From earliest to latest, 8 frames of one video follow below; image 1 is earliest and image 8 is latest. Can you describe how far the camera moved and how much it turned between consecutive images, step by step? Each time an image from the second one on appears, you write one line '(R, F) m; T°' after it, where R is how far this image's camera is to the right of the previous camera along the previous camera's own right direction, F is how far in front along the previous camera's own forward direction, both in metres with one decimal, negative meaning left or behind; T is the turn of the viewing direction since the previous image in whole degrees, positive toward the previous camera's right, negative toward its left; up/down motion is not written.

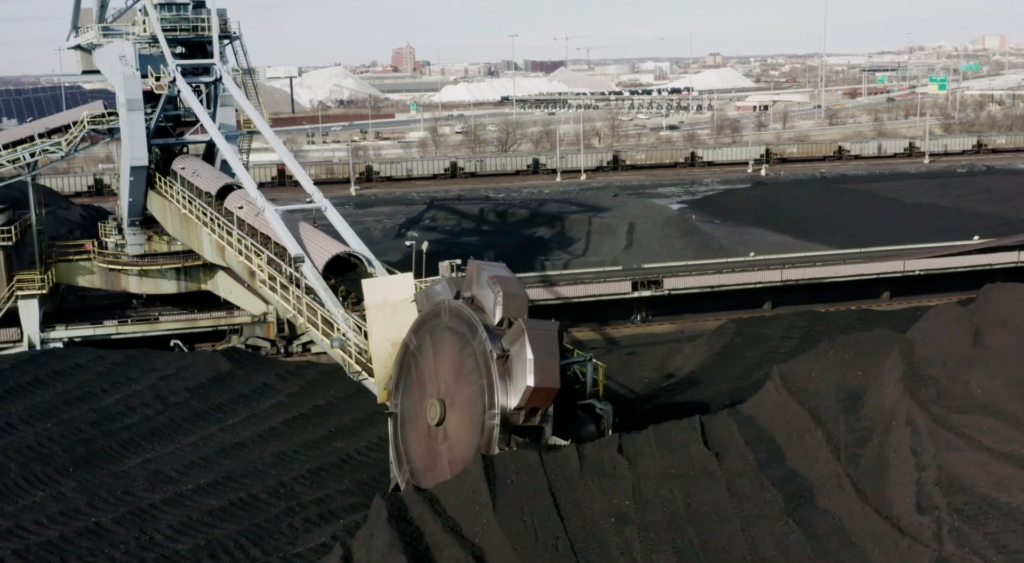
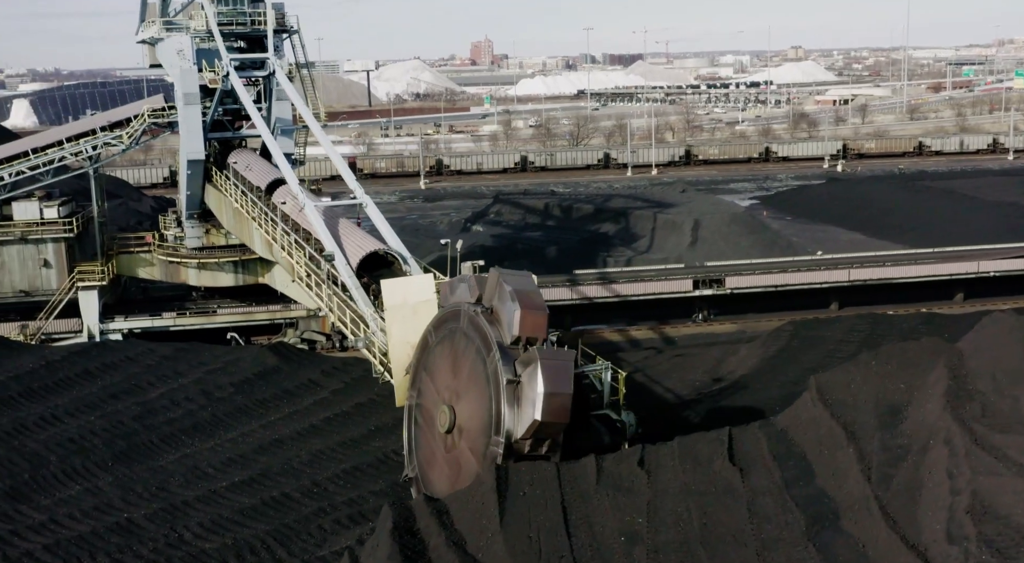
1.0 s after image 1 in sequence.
(+0.4, +0.4) m; -4°
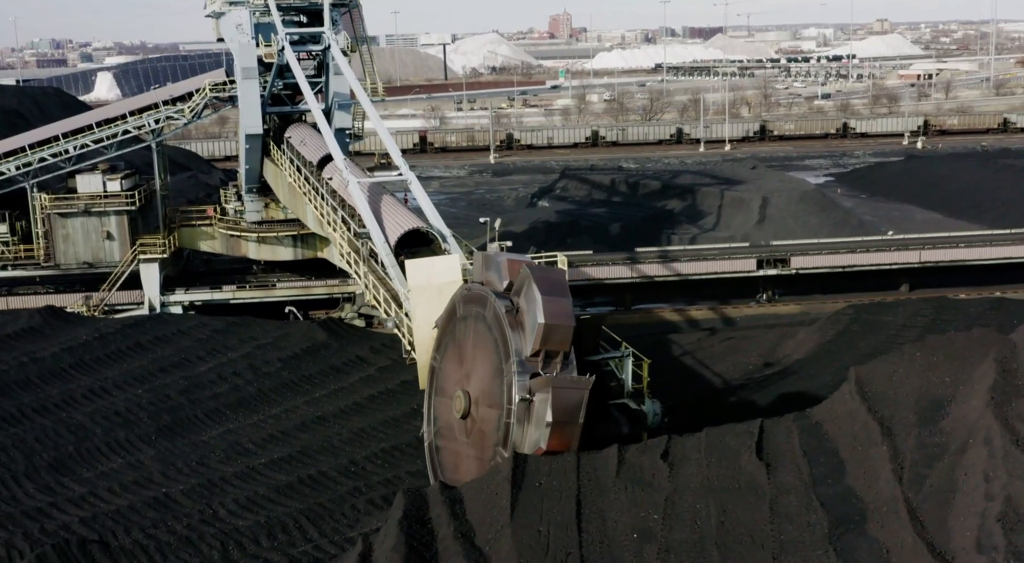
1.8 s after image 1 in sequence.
(+0.4, +0.3) m; -4°
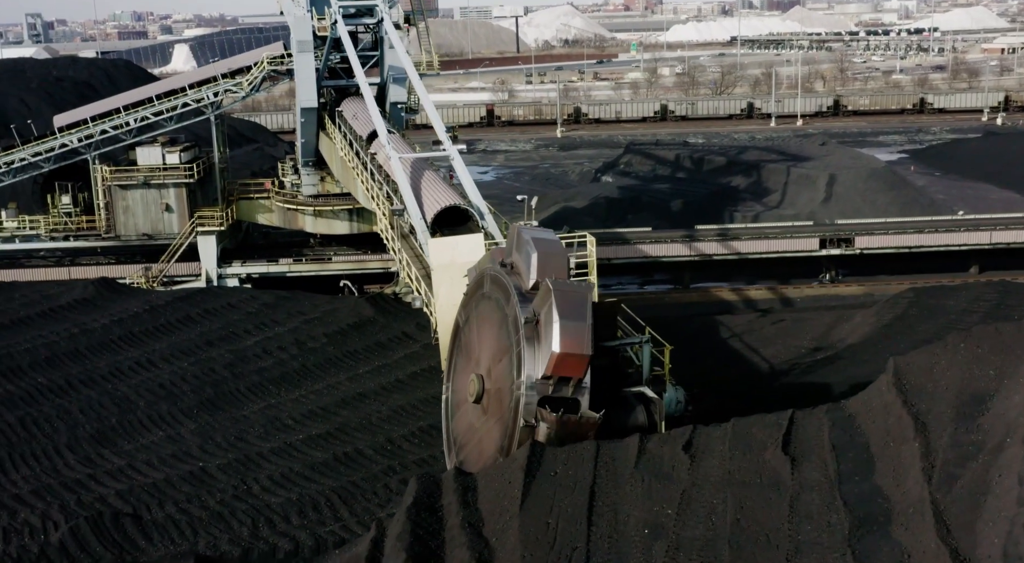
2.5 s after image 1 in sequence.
(+0.4, +0.3) m; -4°
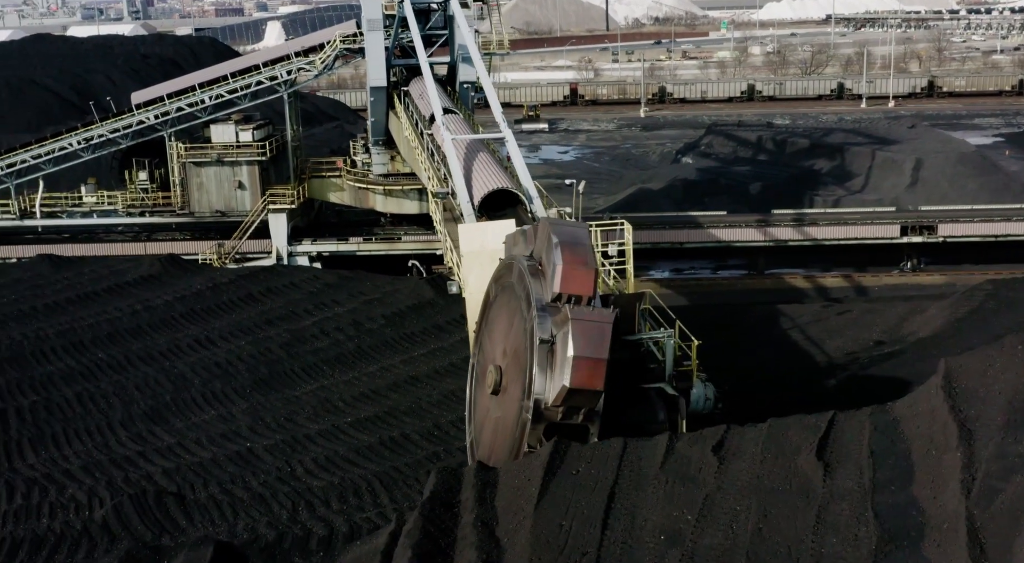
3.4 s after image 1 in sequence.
(+0.4, +0.3) m; -4°
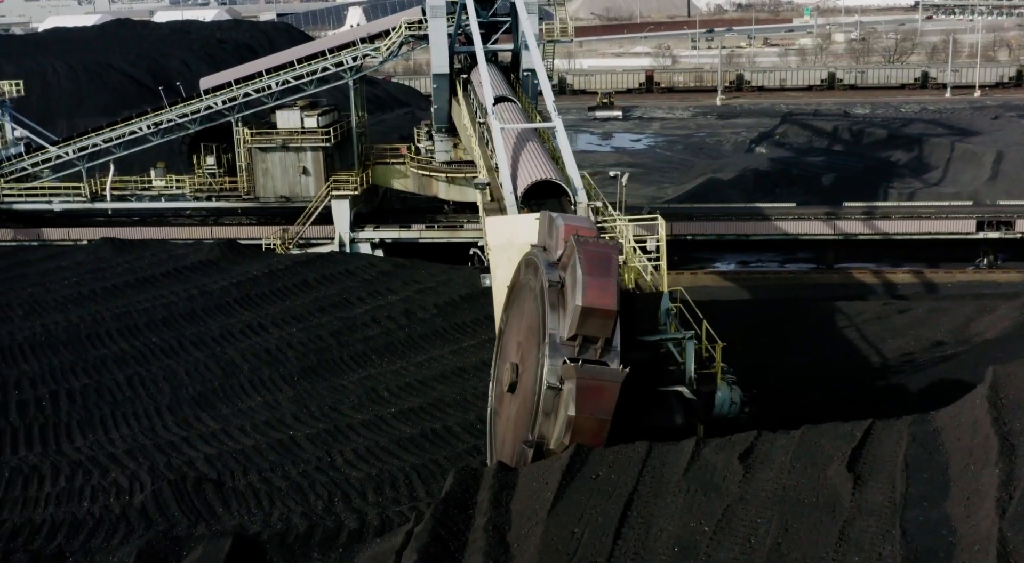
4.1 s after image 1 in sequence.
(+0.3, +0.2) m; -4°
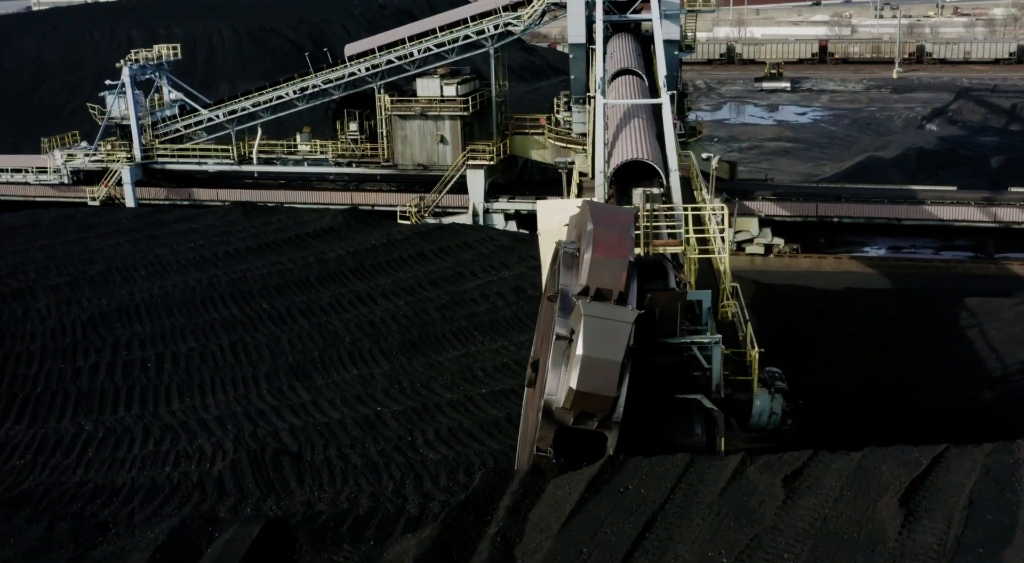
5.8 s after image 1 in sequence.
(+0.8, +0.5) m; -8°
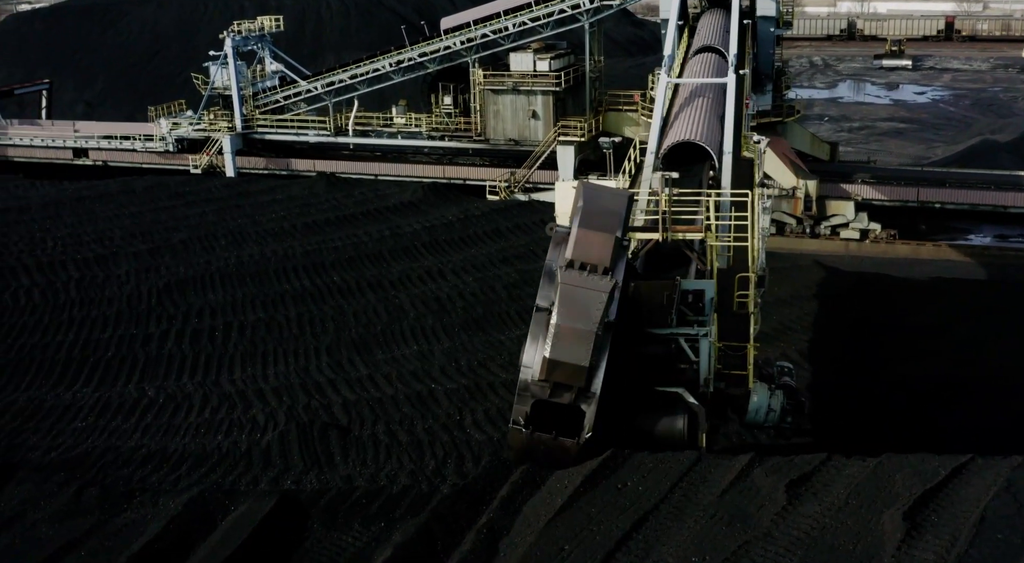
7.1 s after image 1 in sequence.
(+0.6, +0.2) m; -6°
